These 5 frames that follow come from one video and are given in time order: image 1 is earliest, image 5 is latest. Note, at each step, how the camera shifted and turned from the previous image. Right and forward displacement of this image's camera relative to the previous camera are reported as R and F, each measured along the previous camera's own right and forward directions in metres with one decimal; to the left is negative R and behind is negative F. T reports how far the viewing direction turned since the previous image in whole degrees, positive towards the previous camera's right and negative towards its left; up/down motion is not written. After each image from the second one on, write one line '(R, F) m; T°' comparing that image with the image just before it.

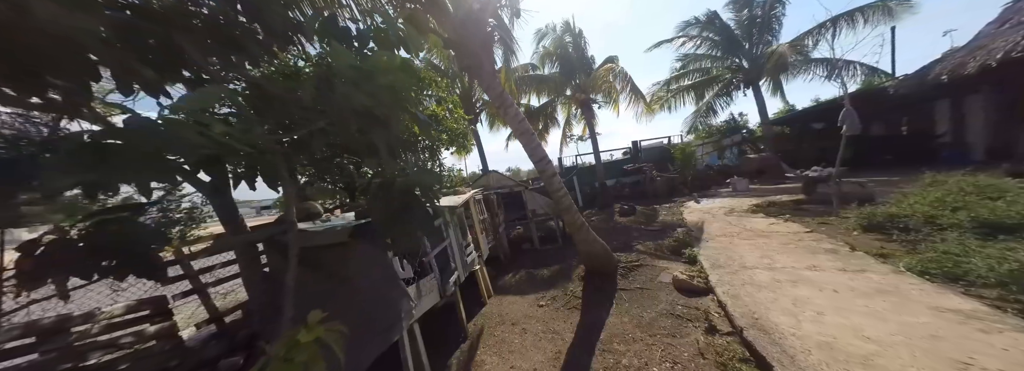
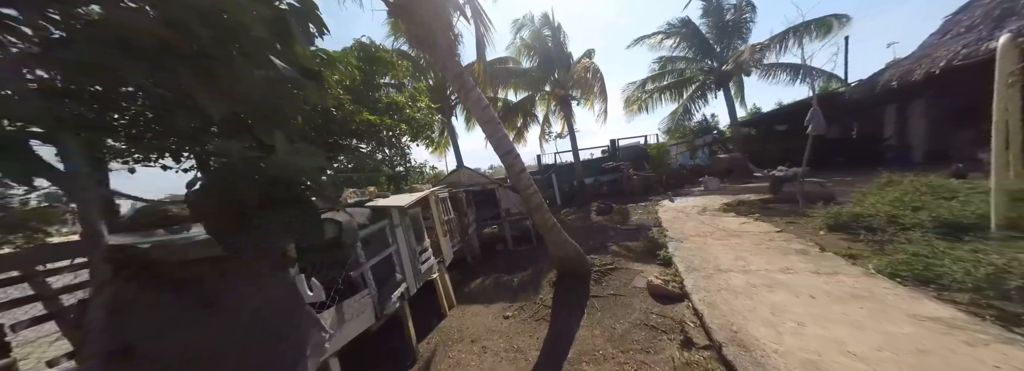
(+0.3, +0.4) m; +4°
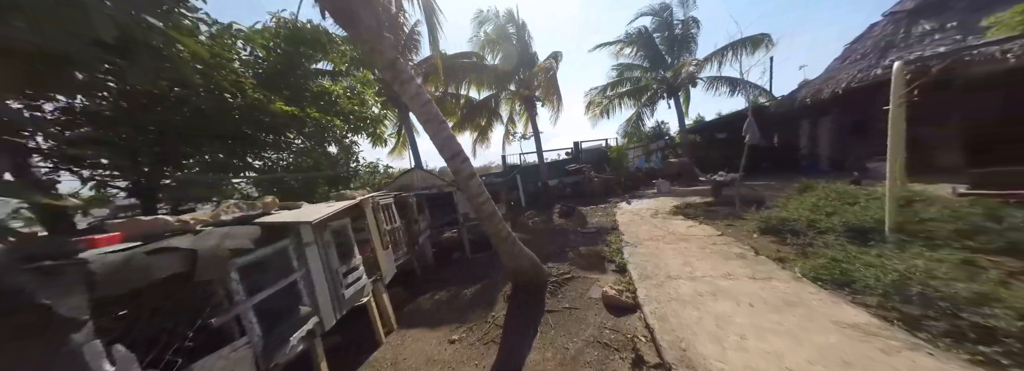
(+0.3, +0.3) m; +8°
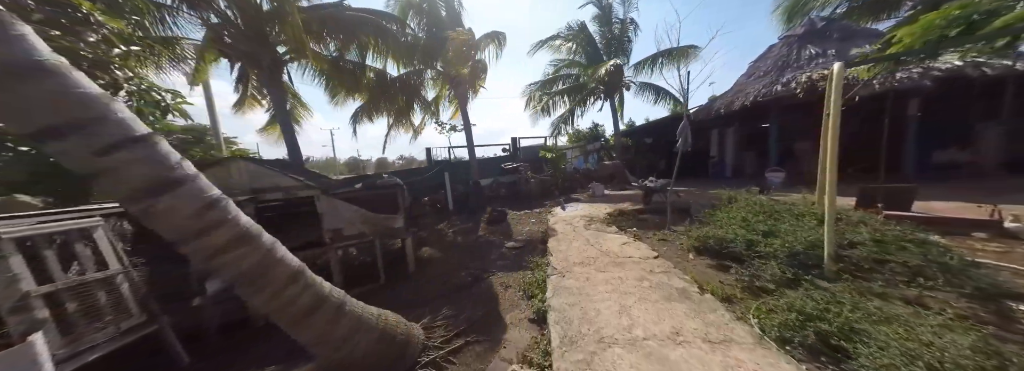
(+0.9, +1.3) m; +13°
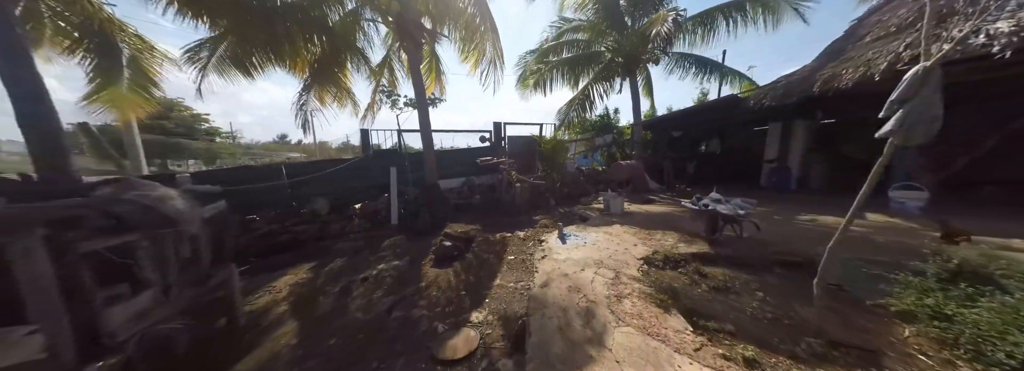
(+0.6, +3.0) m; +1°
